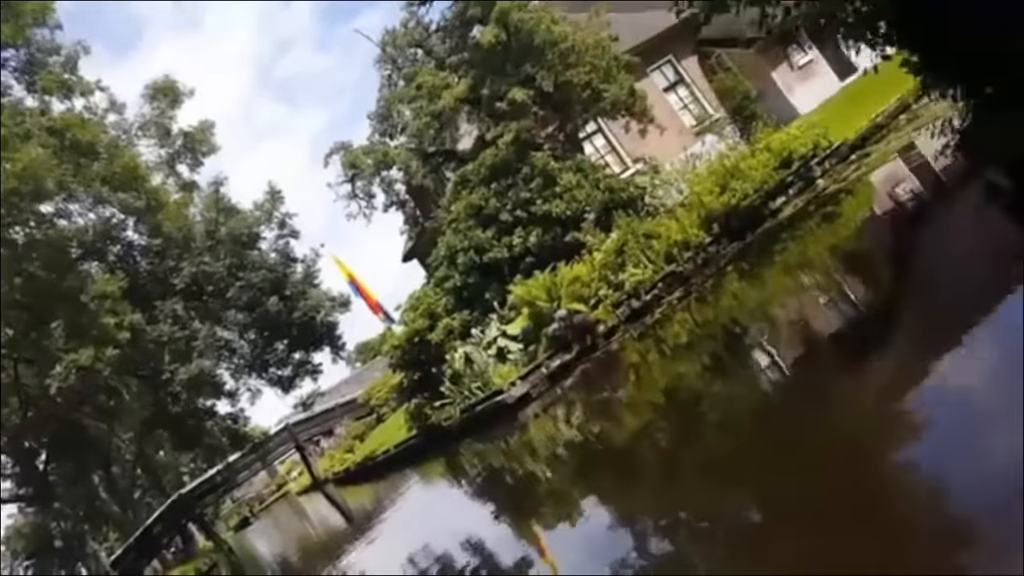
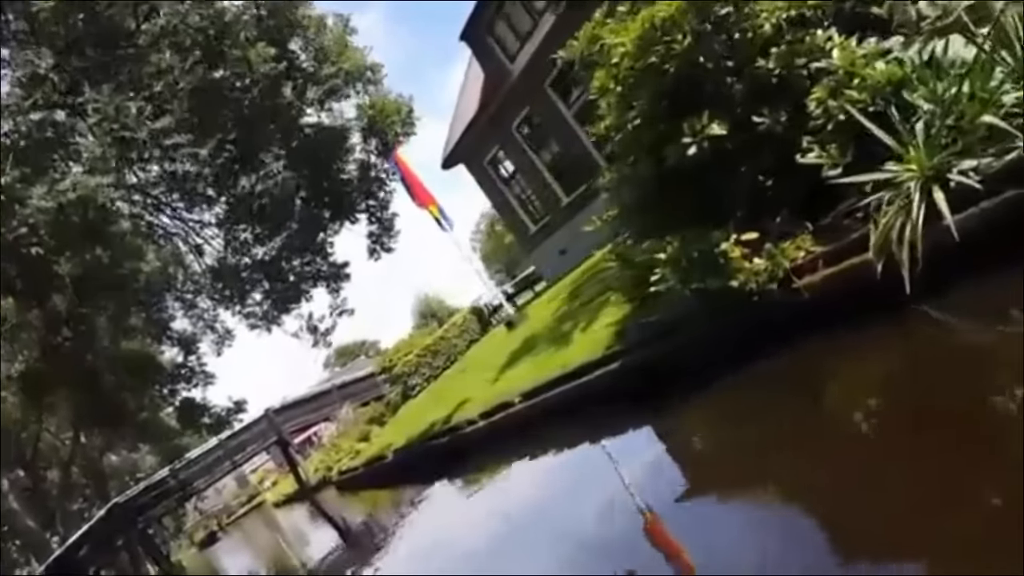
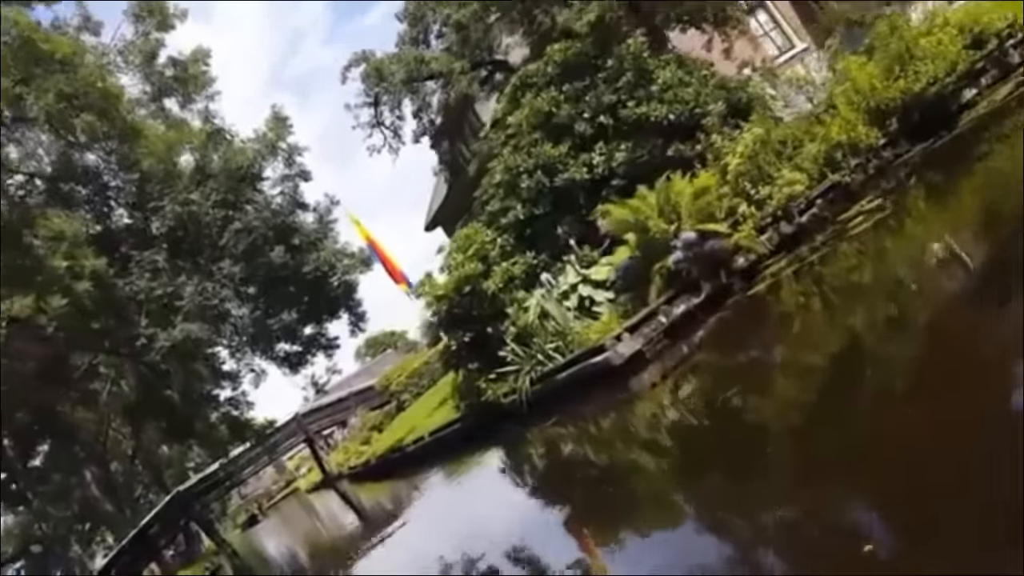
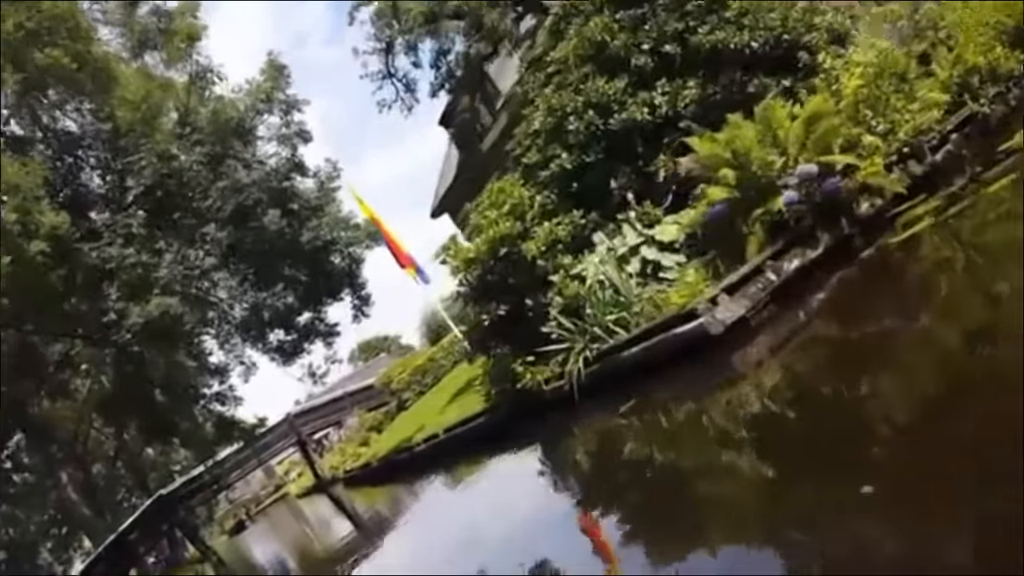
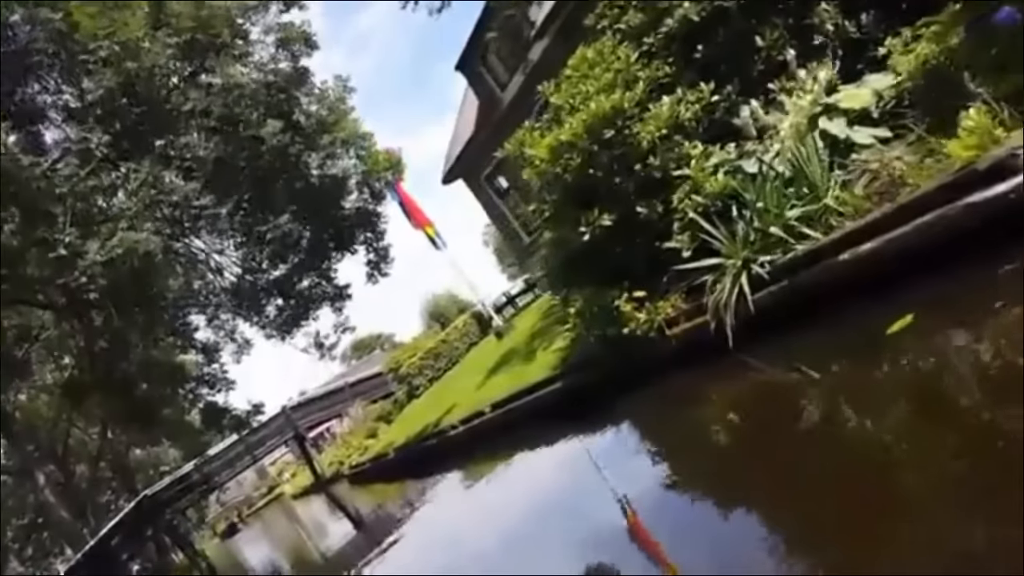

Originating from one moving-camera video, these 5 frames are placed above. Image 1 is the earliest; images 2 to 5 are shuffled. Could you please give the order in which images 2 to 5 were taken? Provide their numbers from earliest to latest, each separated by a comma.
3, 4, 5, 2
